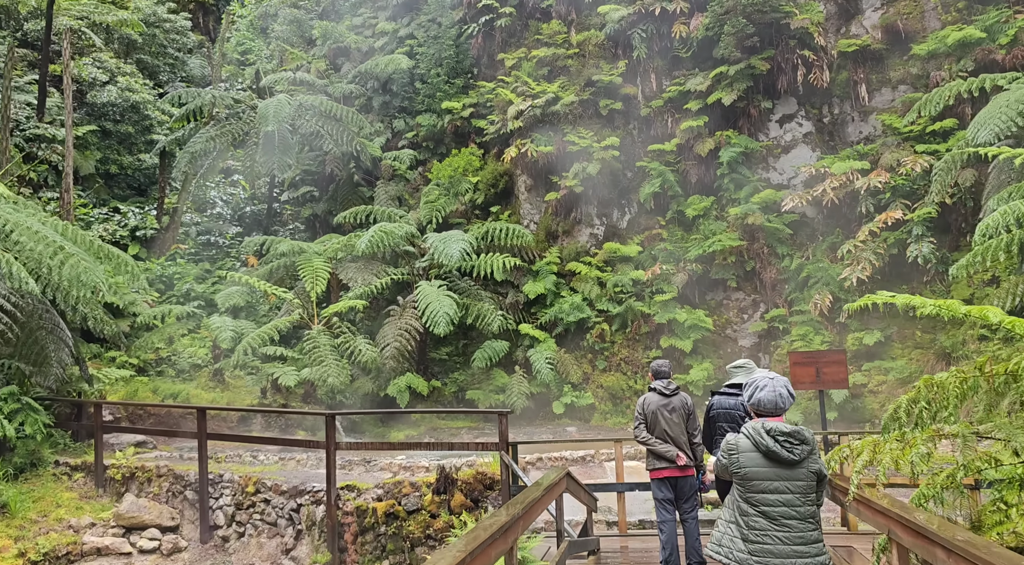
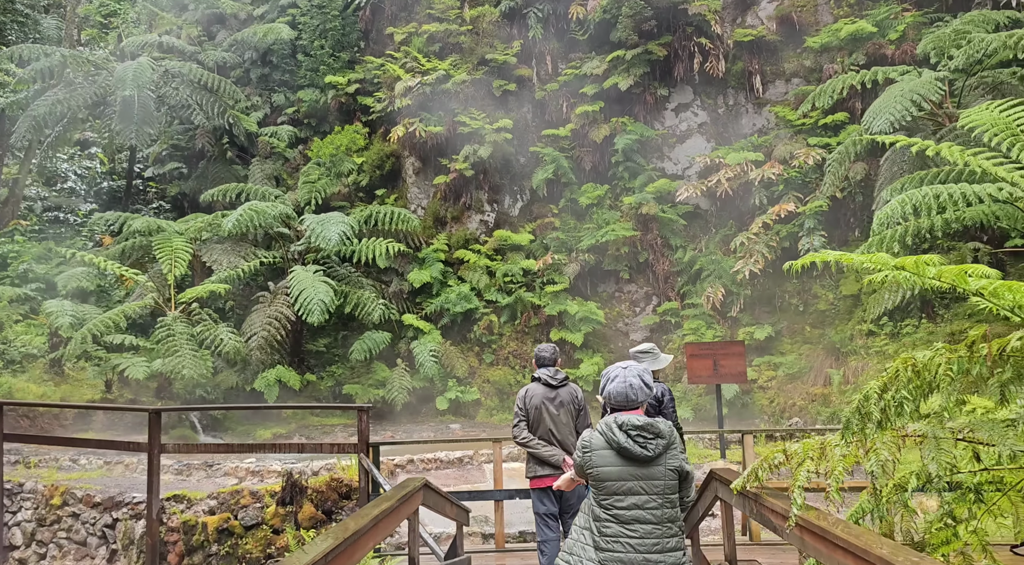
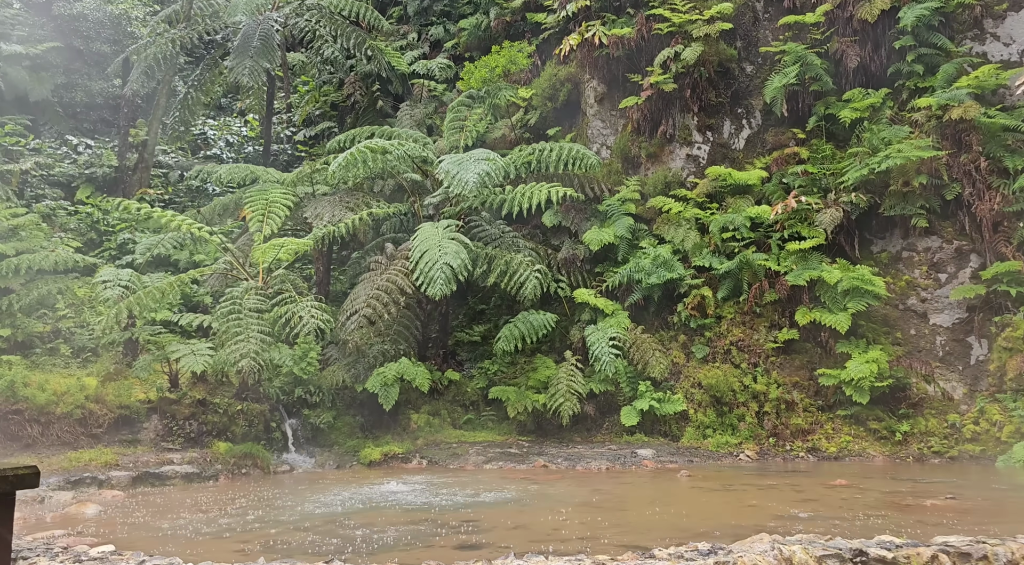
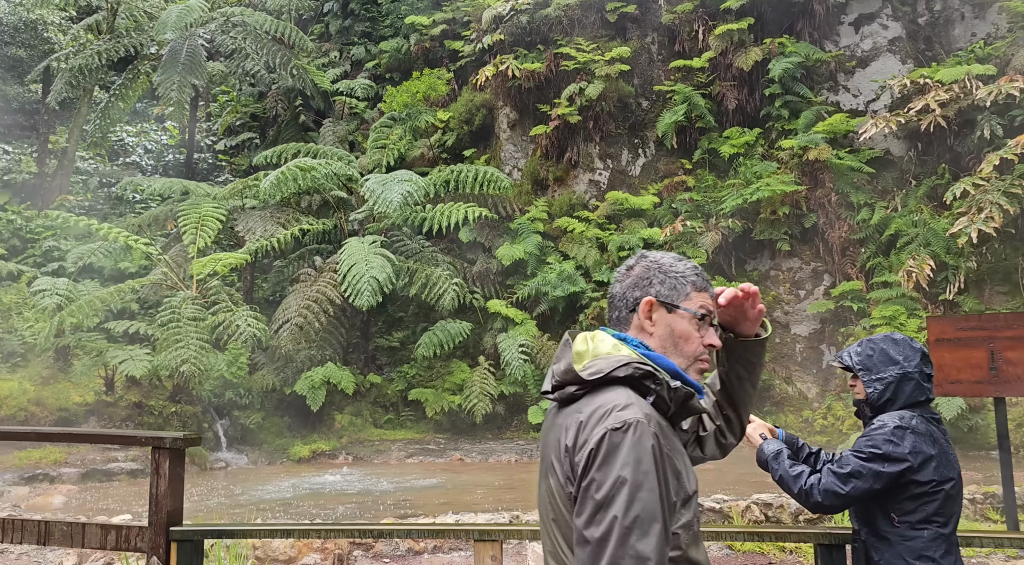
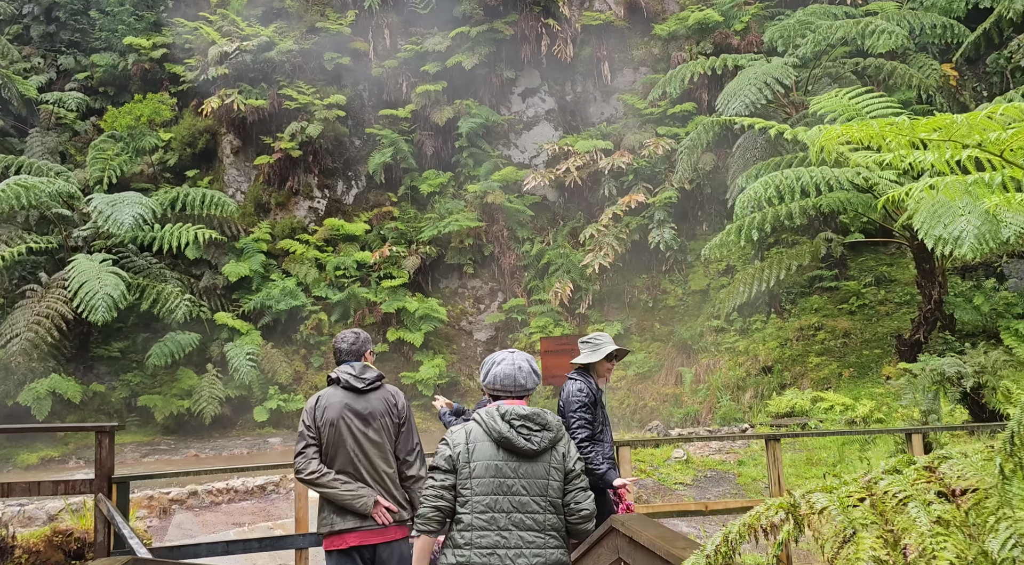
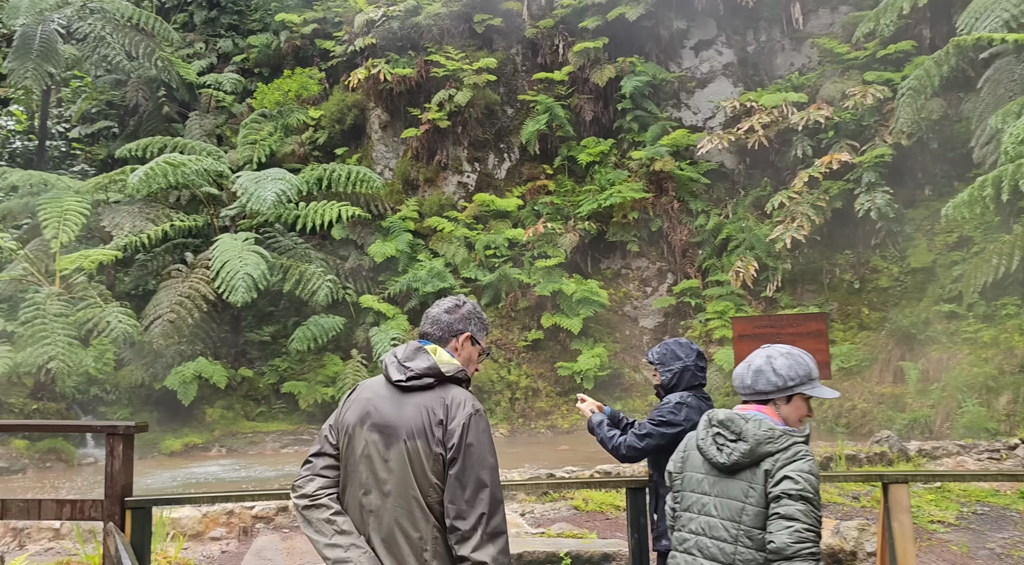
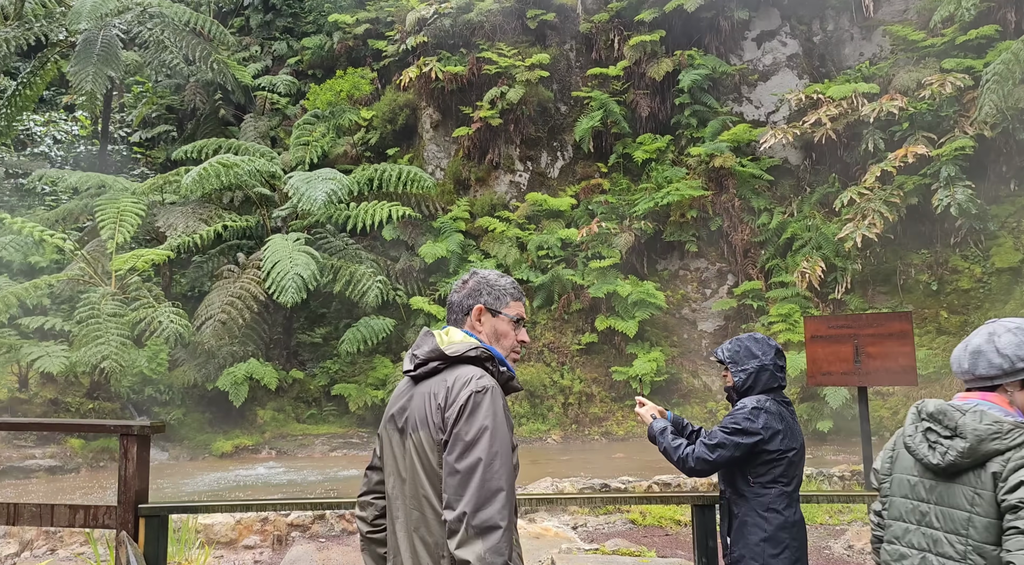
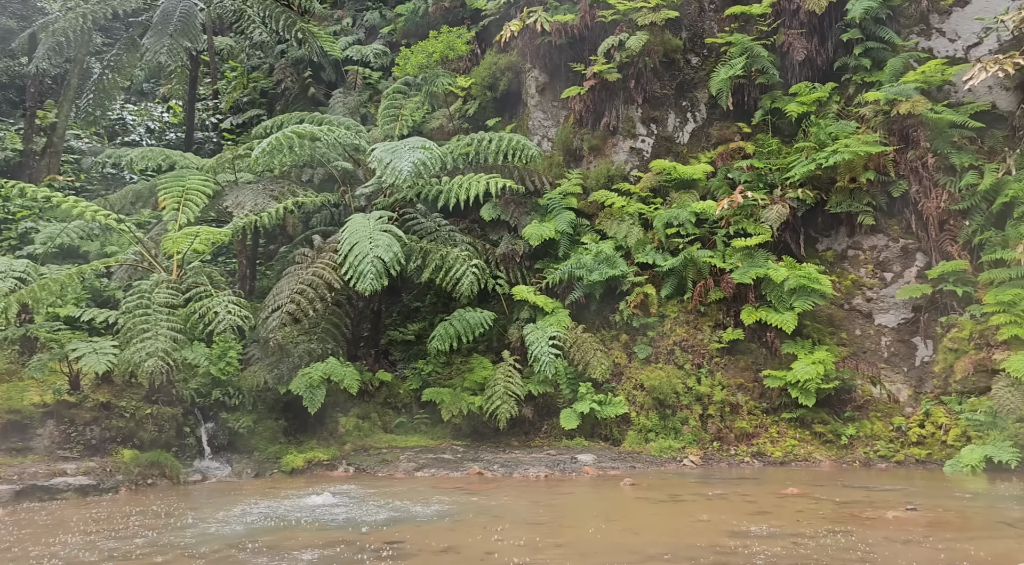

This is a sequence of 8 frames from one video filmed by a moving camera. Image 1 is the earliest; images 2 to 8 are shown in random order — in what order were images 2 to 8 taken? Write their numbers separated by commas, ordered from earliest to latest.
2, 5, 6, 7, 4, 3, 8
